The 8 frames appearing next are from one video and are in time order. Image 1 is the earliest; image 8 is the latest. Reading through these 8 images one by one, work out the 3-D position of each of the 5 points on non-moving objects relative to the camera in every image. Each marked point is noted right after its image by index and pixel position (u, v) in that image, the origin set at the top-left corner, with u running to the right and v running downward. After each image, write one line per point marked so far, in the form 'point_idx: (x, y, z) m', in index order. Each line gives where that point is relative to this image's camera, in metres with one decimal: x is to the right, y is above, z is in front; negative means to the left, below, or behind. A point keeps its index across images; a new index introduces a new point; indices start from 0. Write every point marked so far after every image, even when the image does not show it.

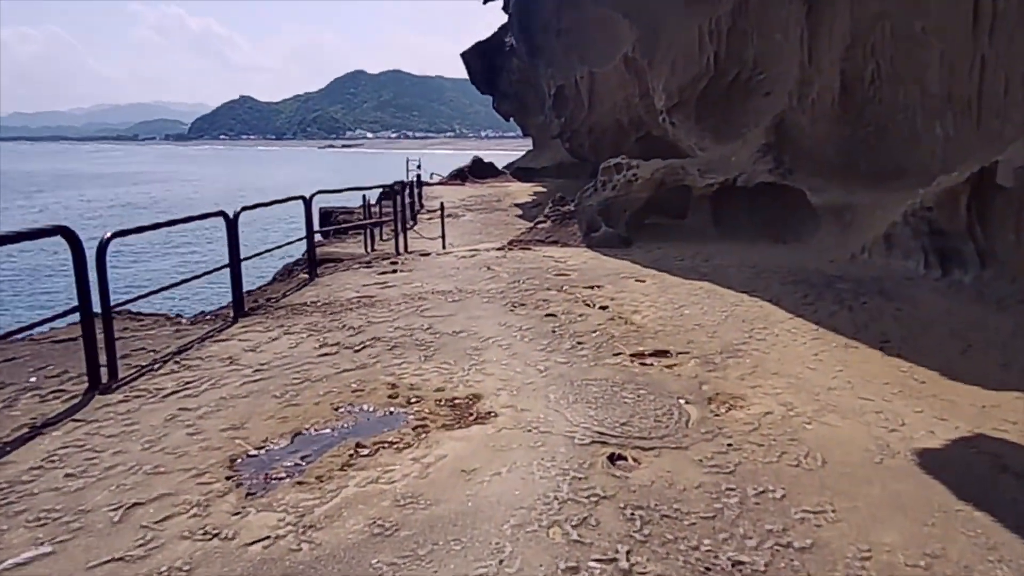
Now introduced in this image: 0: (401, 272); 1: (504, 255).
0: (-1.3, +0.2, +8.8) m
1: (-0.1, +0.4, +9.9) m
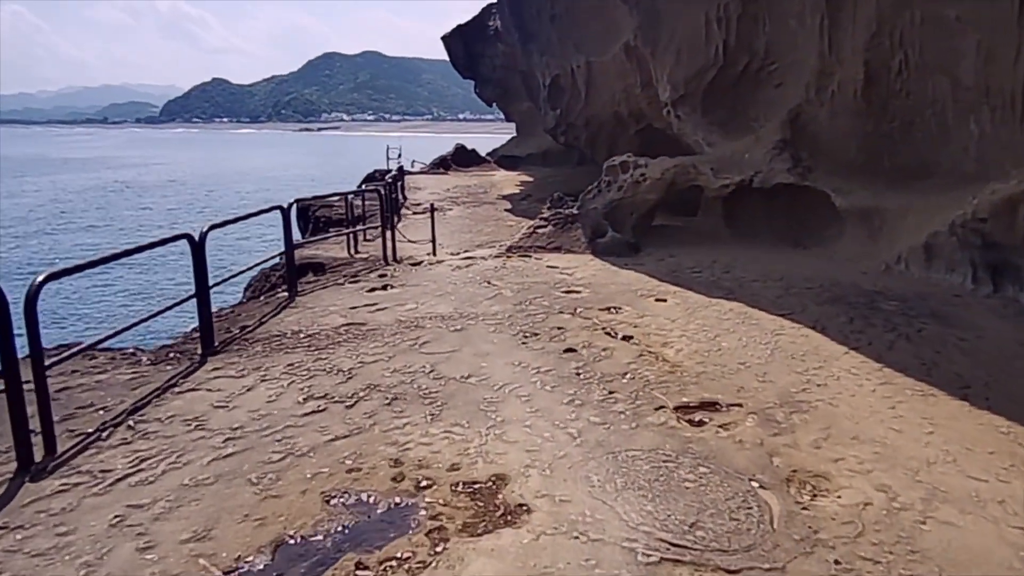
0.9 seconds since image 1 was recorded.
0: (-1.2, 0.0, +7.9) m
1: (-0.1, +0.3, +9.1) m
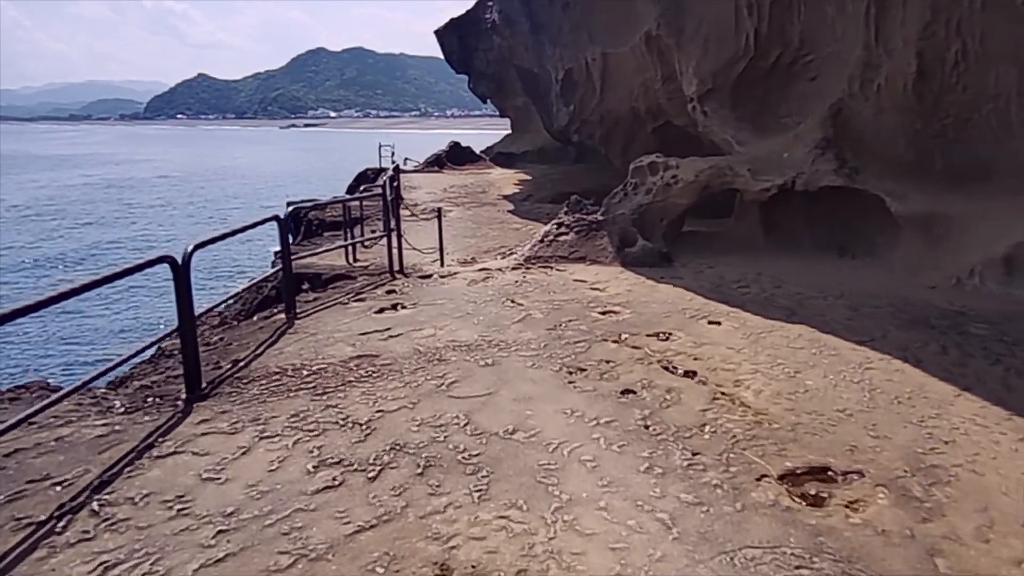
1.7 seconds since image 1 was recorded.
0: (-1.0, -0.2, +6.9) m
1: (+0.1, +0.1, +8.1) m
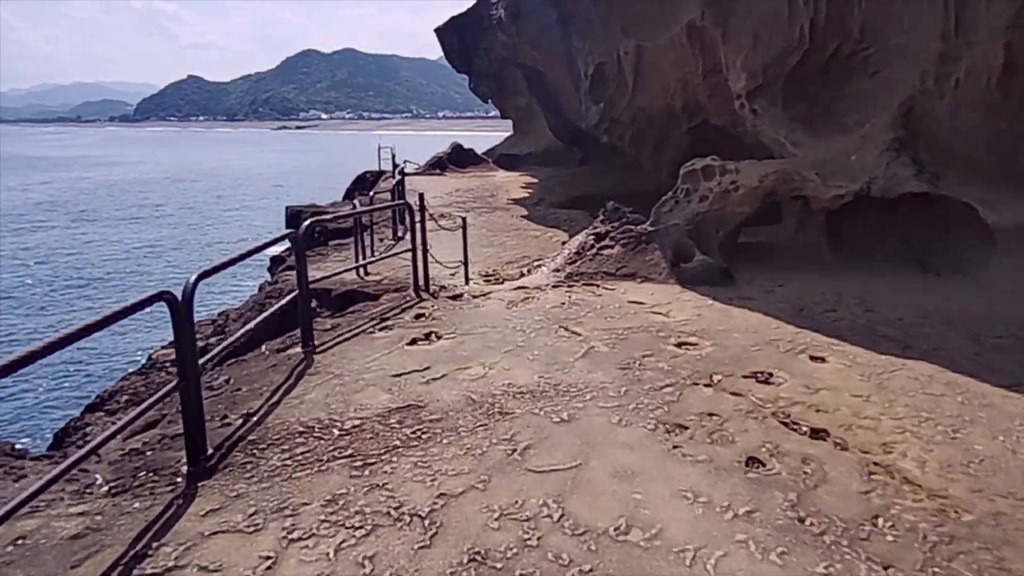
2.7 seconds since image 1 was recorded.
0: (-0.5, -0.4, +5.9) m
1: (+0.6, -0.1, +7.1) m
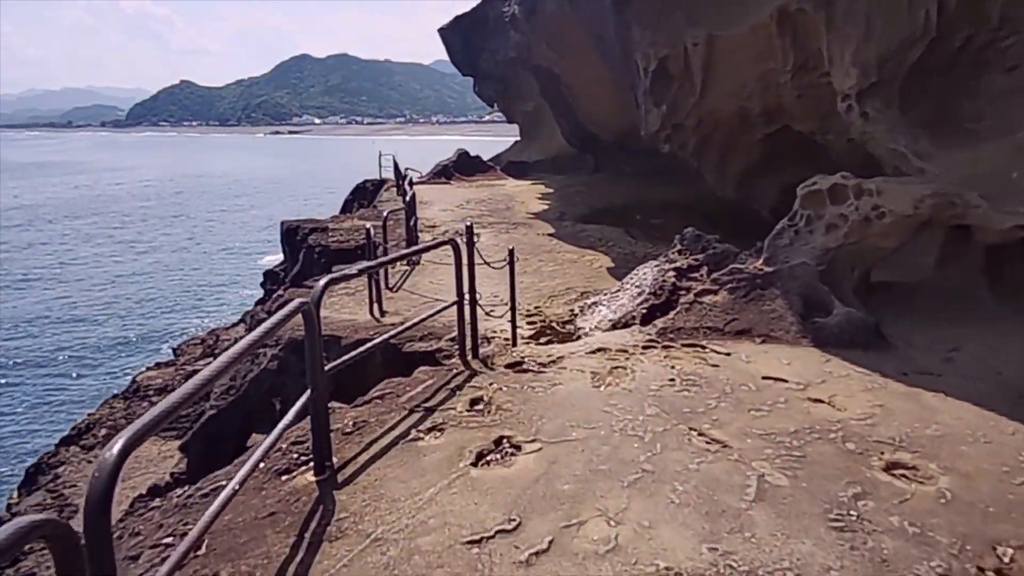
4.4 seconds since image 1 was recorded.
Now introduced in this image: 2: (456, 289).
0: (+0.1, -0.9, +4.0) m
1: (+1.2, -0.6, +5.2) m
2: (-0.4, 0.0, +5.6) m
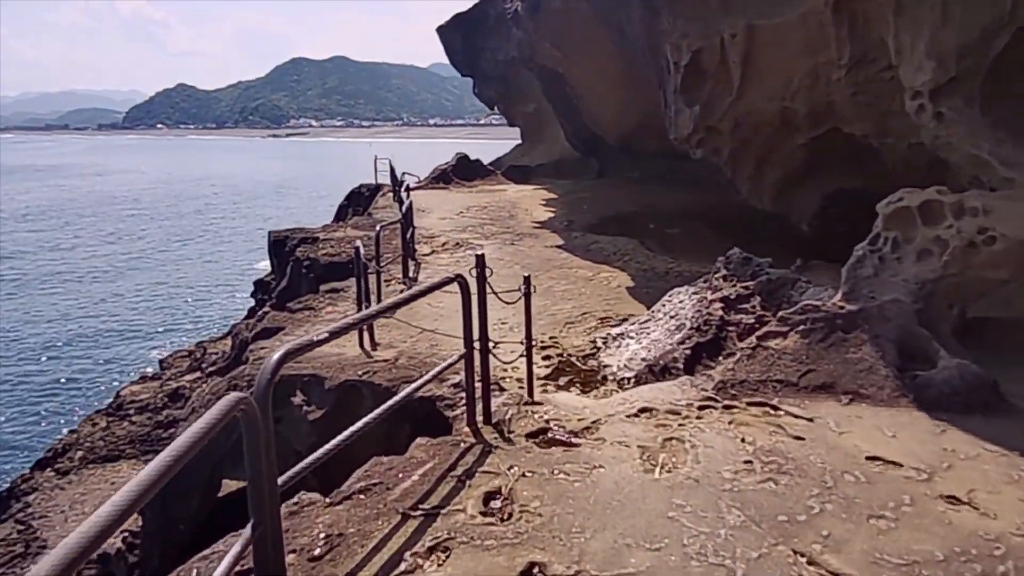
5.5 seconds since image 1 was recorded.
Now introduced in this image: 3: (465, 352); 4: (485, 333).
0: (+0.2, -1.1, +2.8) m
1: (+1.3, -0.9, +4.0) m
2: (-0.3, -0.3, +4.4) m
3: (-0.3, -0.4, +4.4) m
4: (-0.2, -0.3, +4.6) m
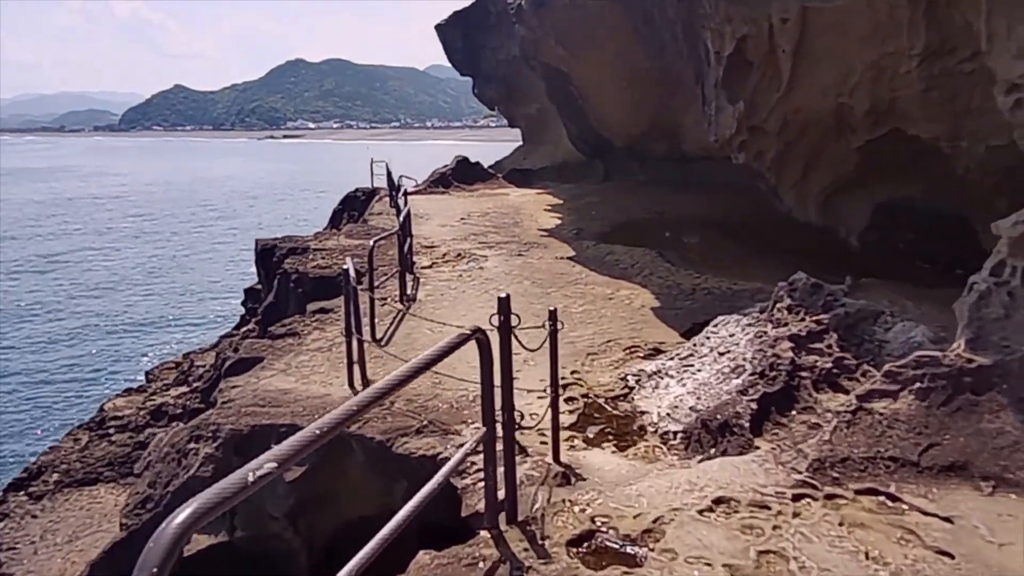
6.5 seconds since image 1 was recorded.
0: (+0.3, -1.4, +1.6) m
1: (+1.4, -1.1, +2.9) m
2: (-0.1, -0.5, +3.3) m
3: (-0.1, -0.6, +3.3) m
4: (0.0, -0.5, +3.5) m
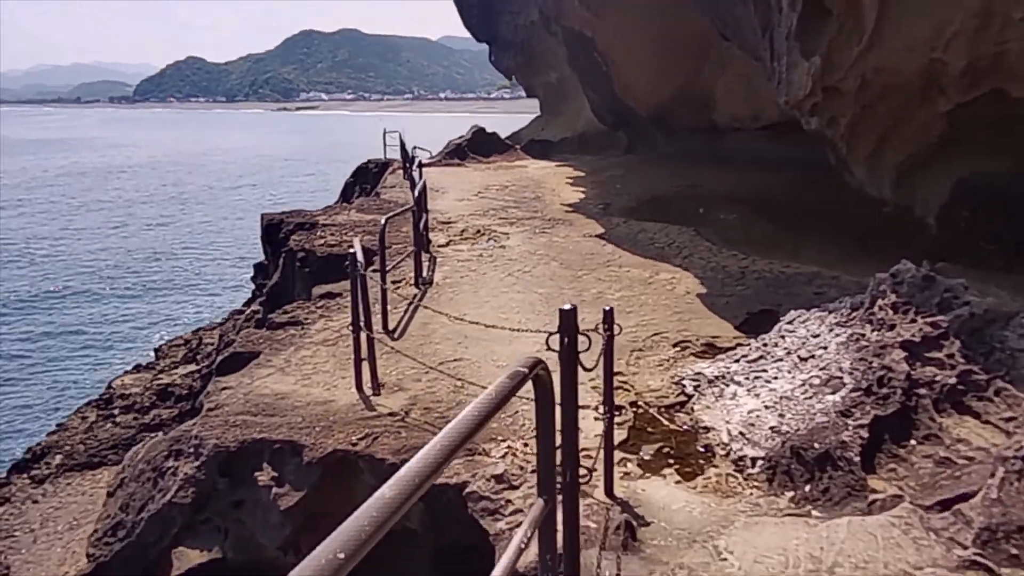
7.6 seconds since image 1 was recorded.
0: (+0.5, -1.4, +0.7) m
1: (+1.6, -1.1, +1.9) m
2: (+0.1, -0.5, +2.3) m
3: (+0.1, -0.6, +2.3) m
4: (+0.2, -0.5, +2.5) m
